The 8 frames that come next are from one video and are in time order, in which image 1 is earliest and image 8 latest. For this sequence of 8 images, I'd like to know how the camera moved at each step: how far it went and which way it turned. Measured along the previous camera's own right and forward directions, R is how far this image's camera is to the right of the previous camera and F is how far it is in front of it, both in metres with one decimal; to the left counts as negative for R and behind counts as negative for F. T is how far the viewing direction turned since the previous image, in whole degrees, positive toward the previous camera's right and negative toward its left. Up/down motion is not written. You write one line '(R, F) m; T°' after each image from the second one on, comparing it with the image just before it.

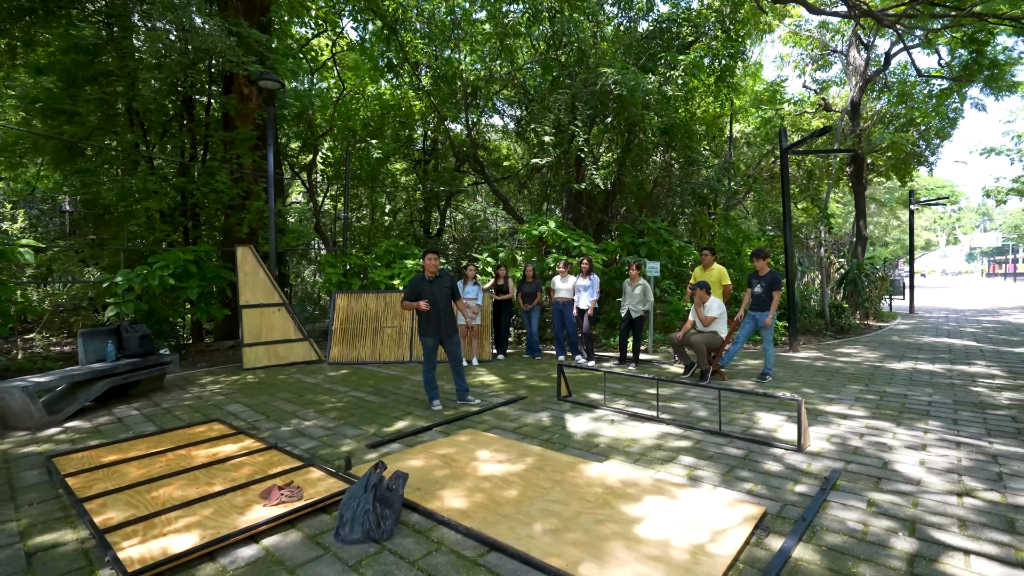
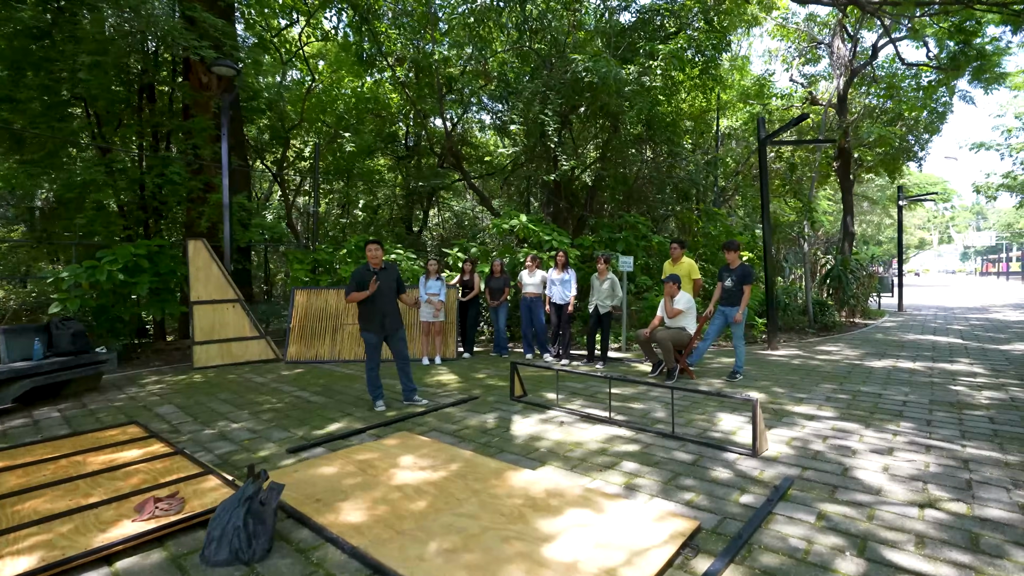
(+0.5, +0.4) m; 0°
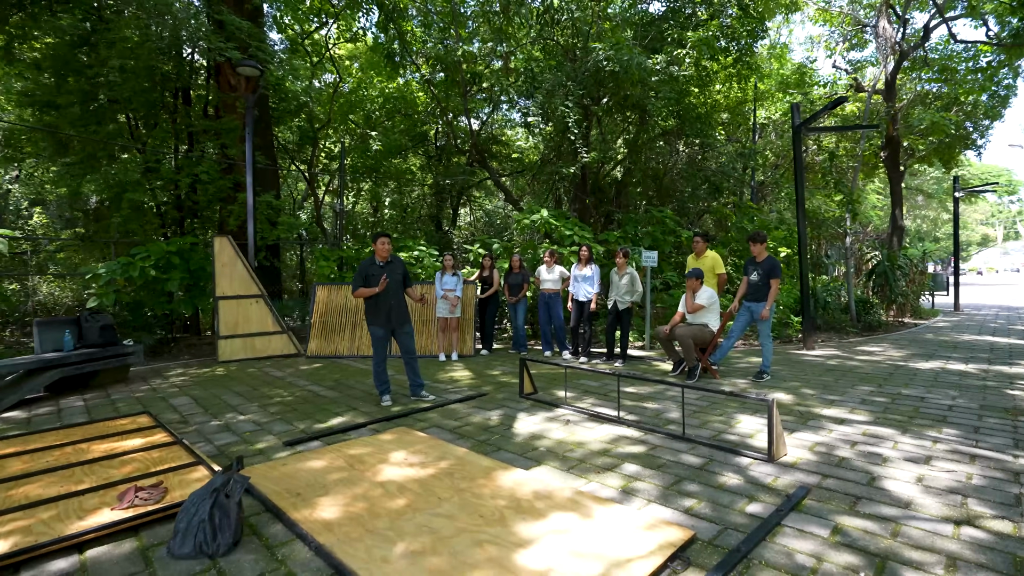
(+0.3, +0.2) m; -4°
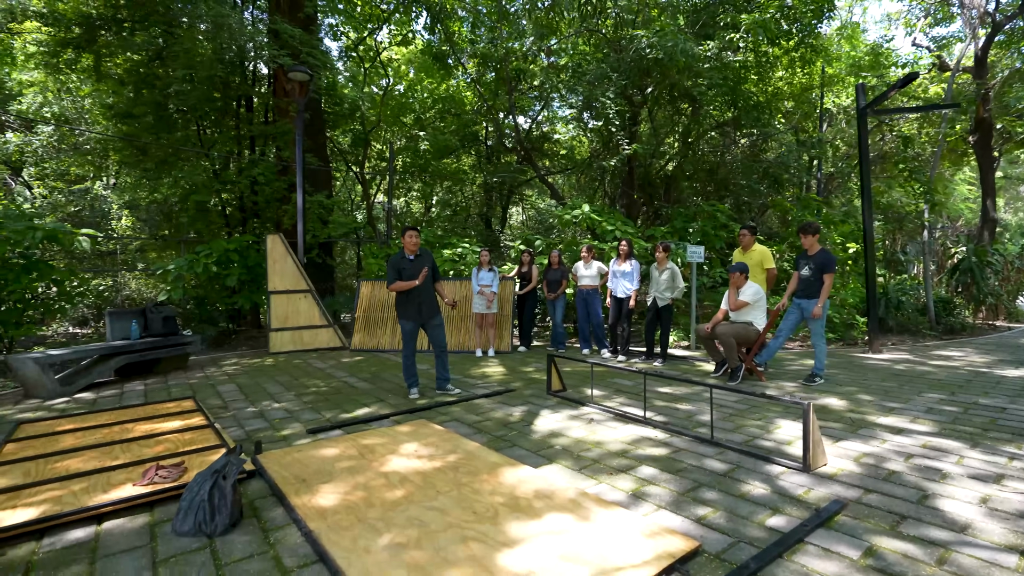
(+0.3, +0.1) m; -7°
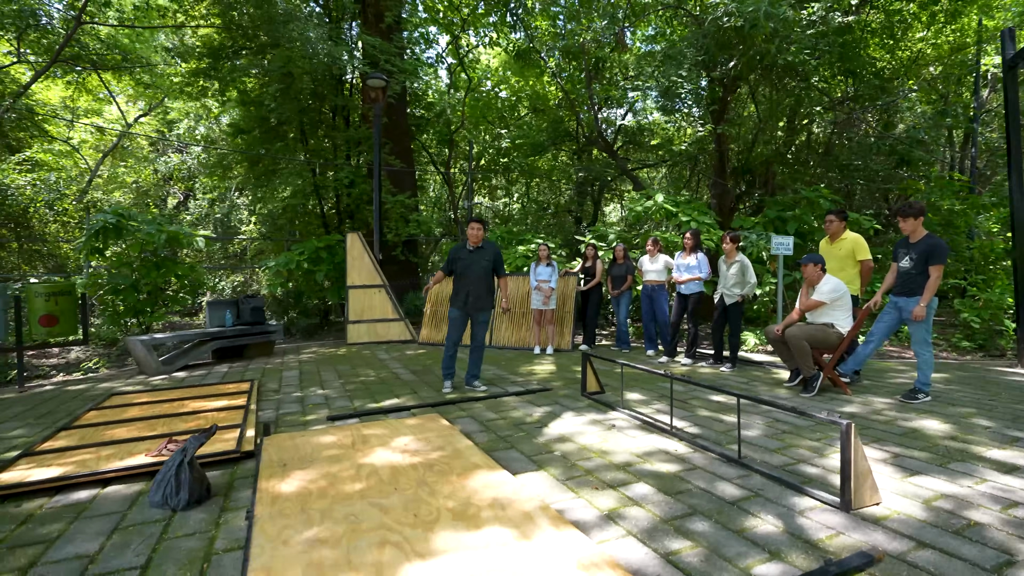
(+0.7, +0.3) m; -13°
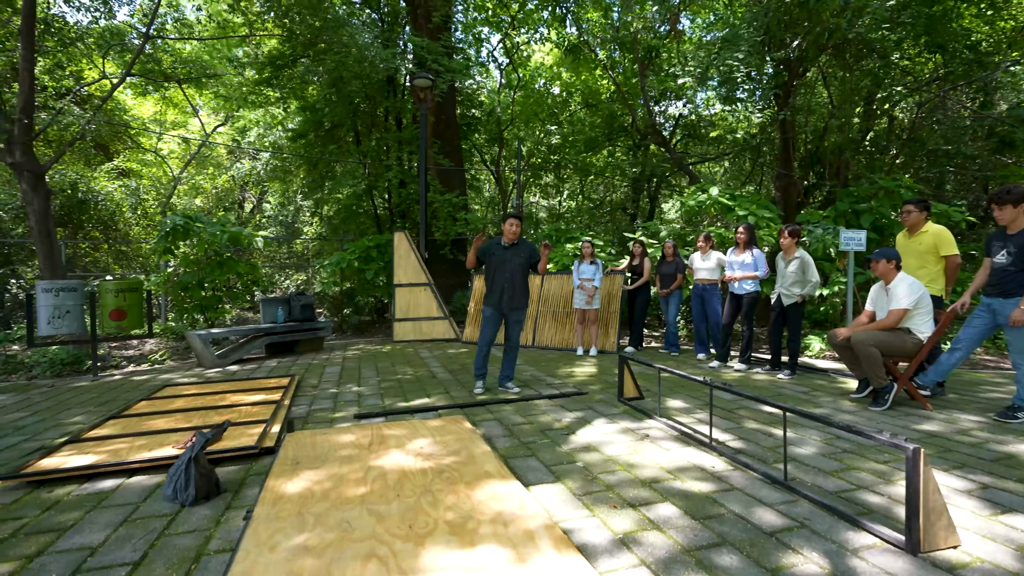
(+0.2, +0.2) m; -7°
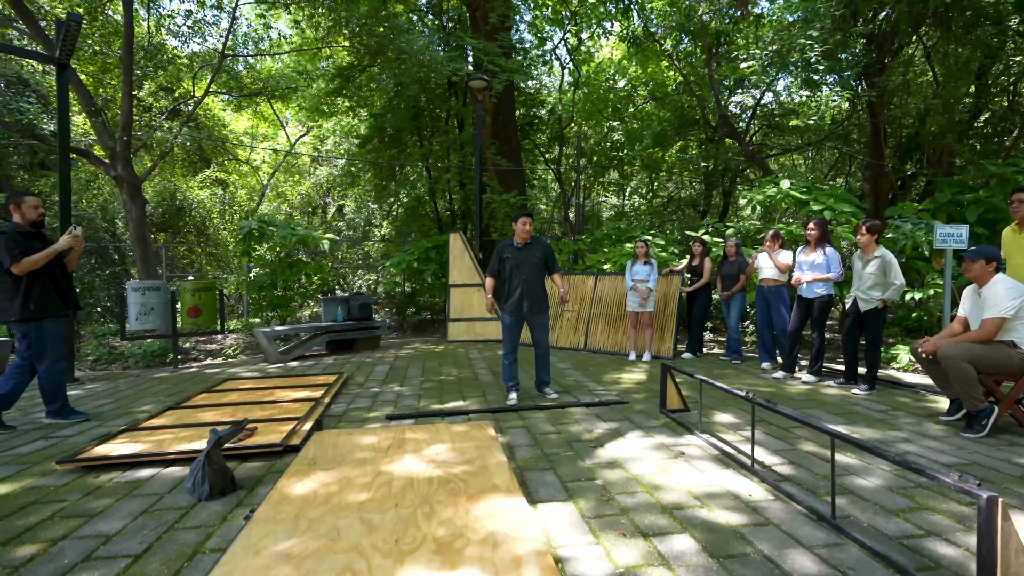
(+0.3, +0.2) m; -8°
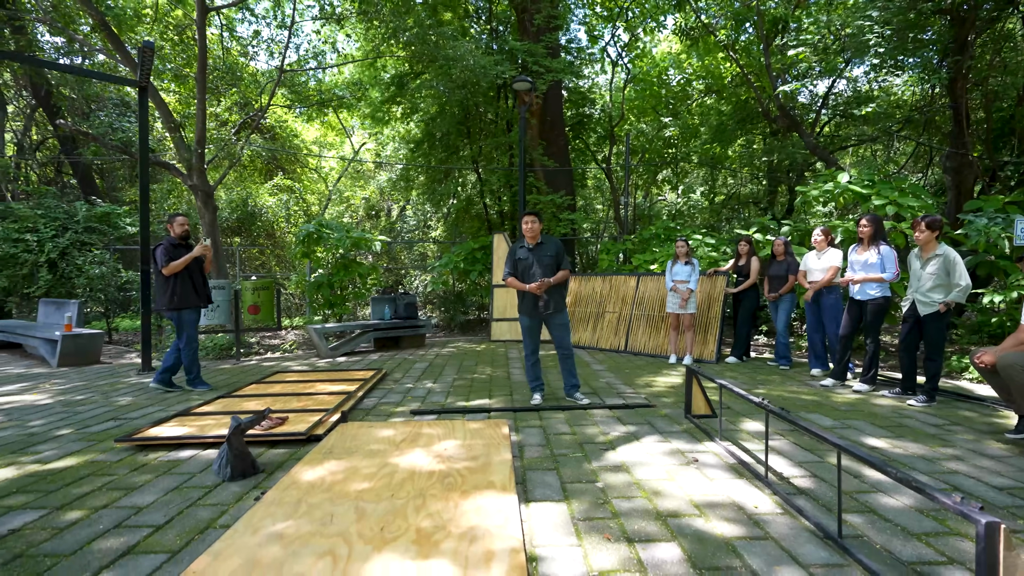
(+0.3, 0.0) m; -7°
